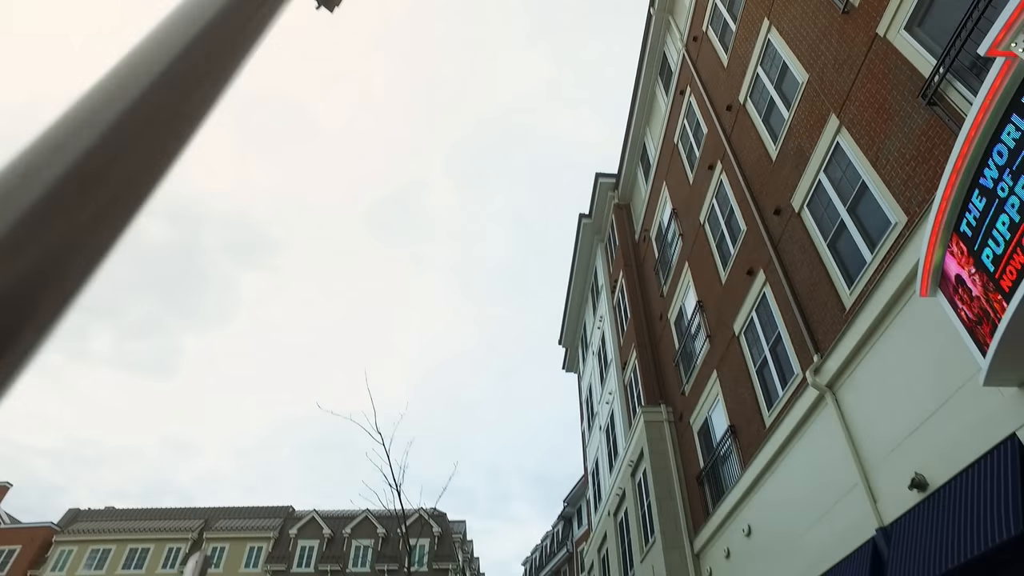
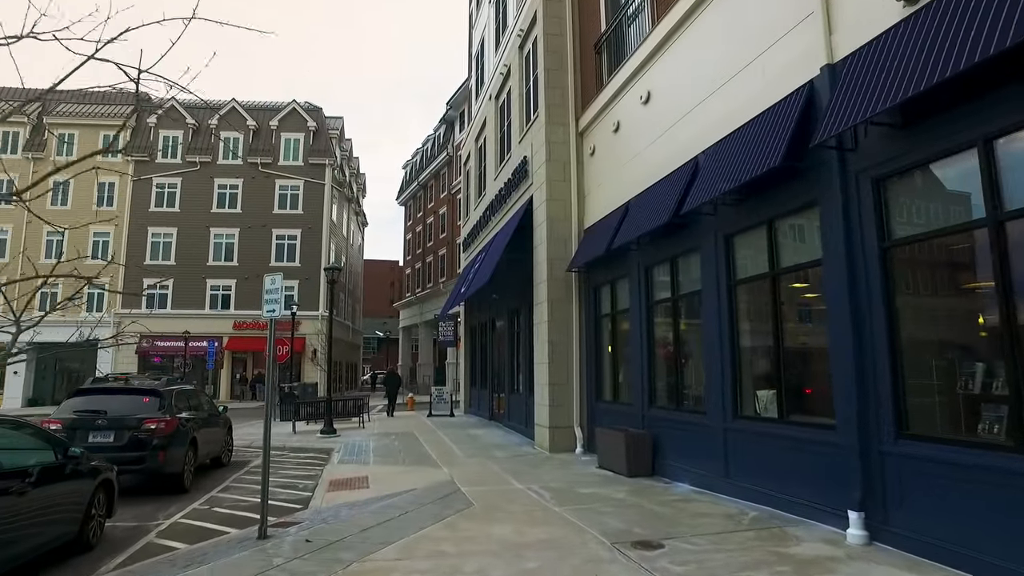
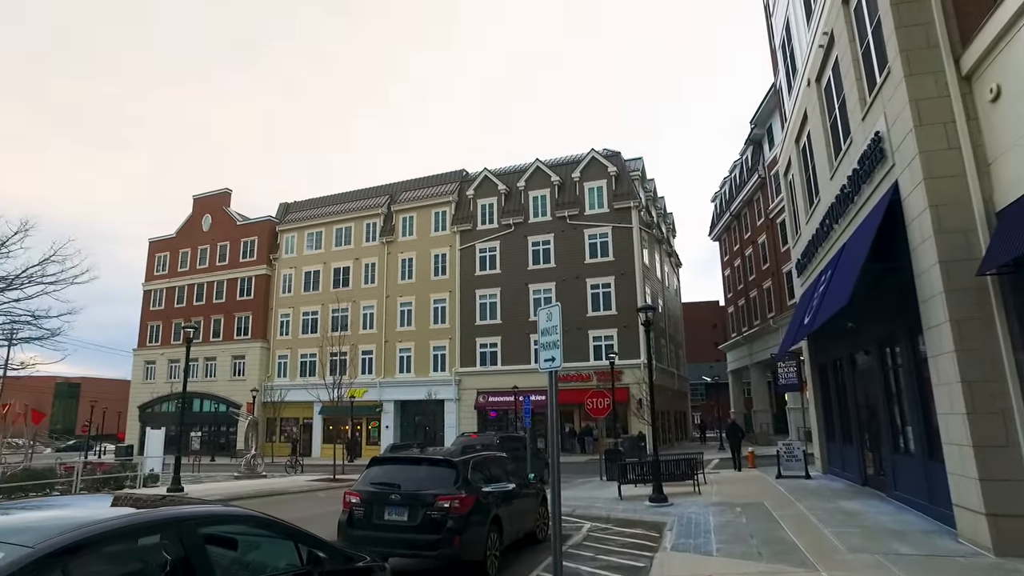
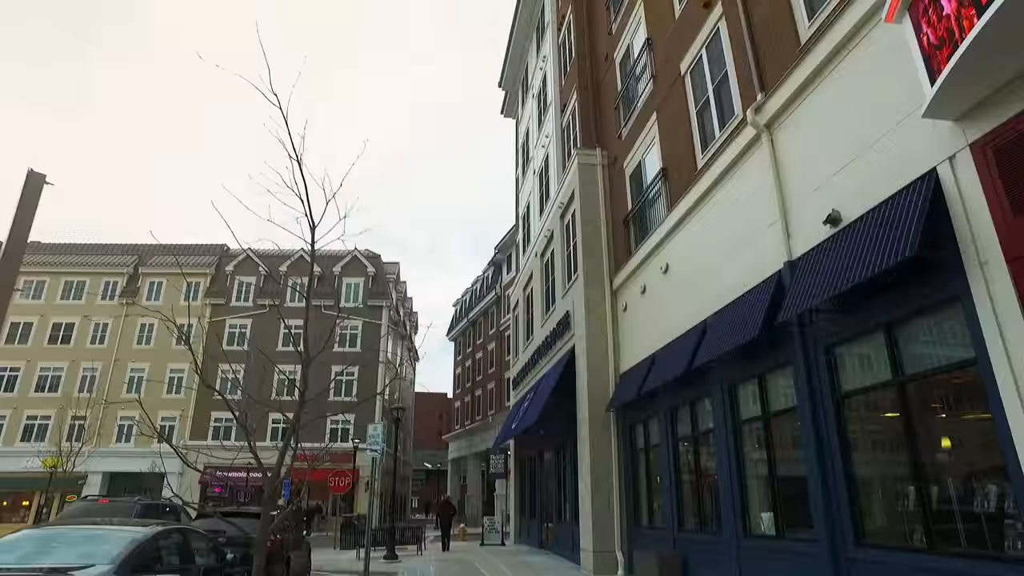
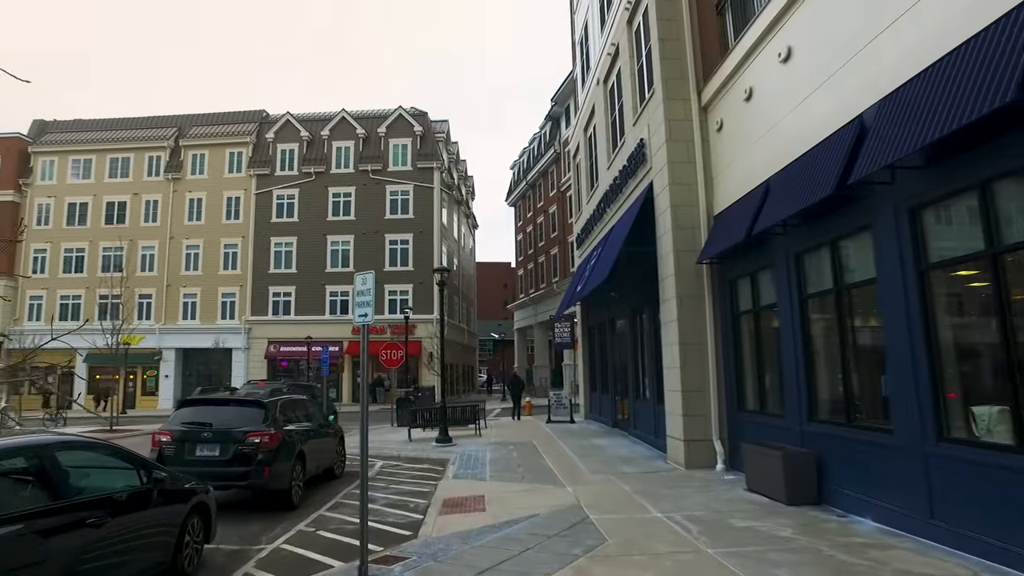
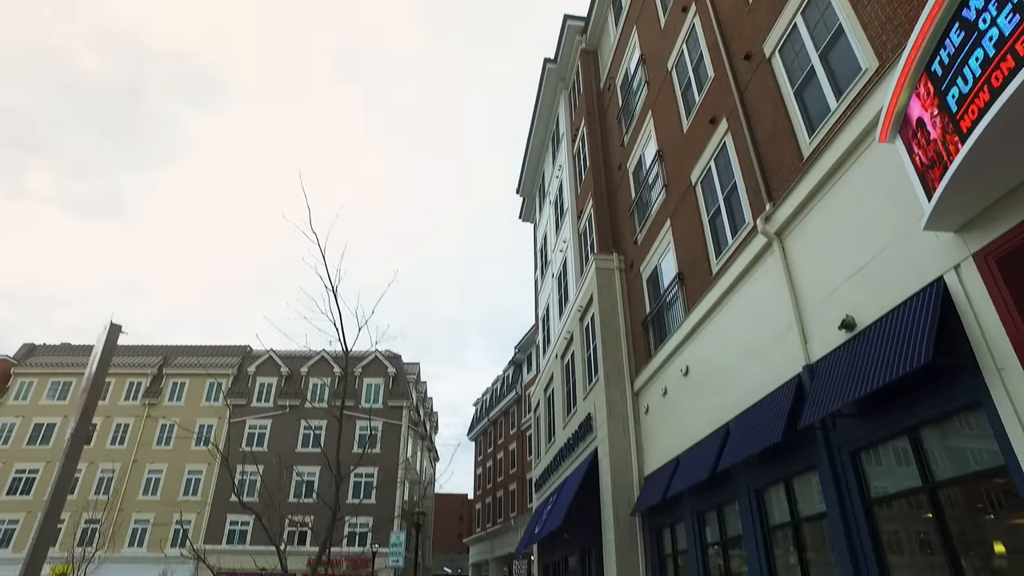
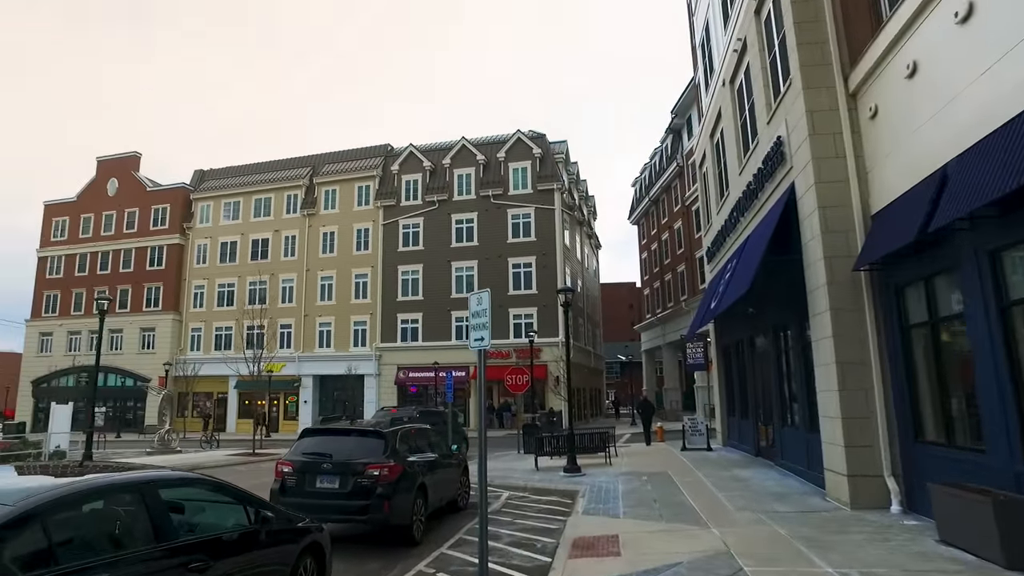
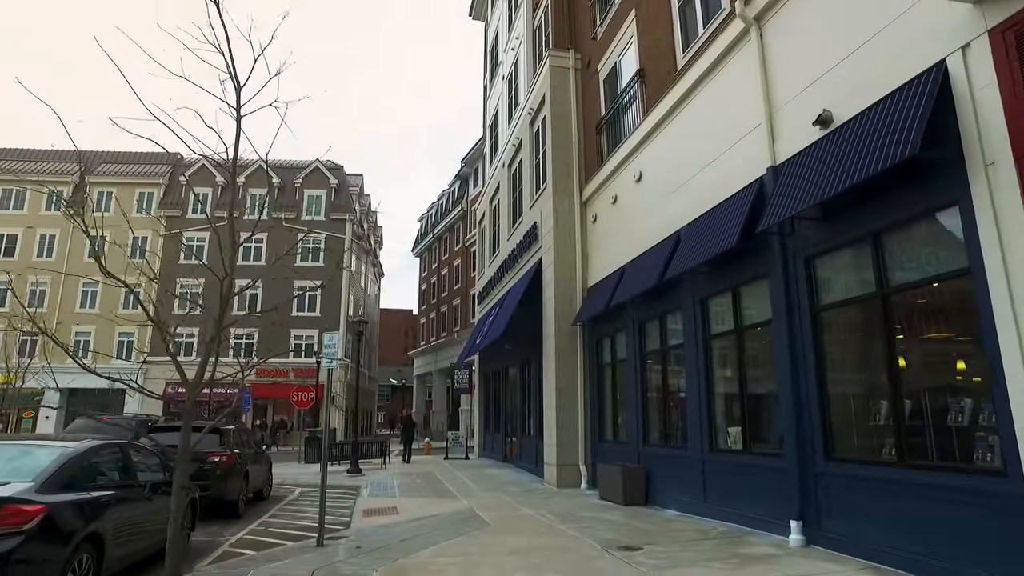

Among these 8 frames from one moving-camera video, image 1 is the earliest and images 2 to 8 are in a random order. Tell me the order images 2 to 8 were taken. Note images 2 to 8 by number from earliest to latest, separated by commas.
6, 4, 8, 2, 5, 7, 3
